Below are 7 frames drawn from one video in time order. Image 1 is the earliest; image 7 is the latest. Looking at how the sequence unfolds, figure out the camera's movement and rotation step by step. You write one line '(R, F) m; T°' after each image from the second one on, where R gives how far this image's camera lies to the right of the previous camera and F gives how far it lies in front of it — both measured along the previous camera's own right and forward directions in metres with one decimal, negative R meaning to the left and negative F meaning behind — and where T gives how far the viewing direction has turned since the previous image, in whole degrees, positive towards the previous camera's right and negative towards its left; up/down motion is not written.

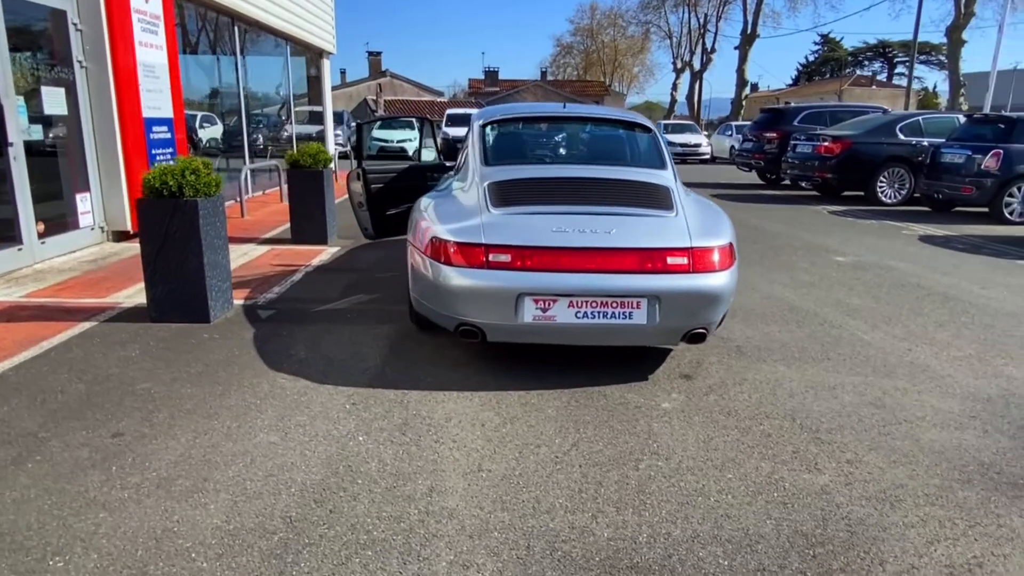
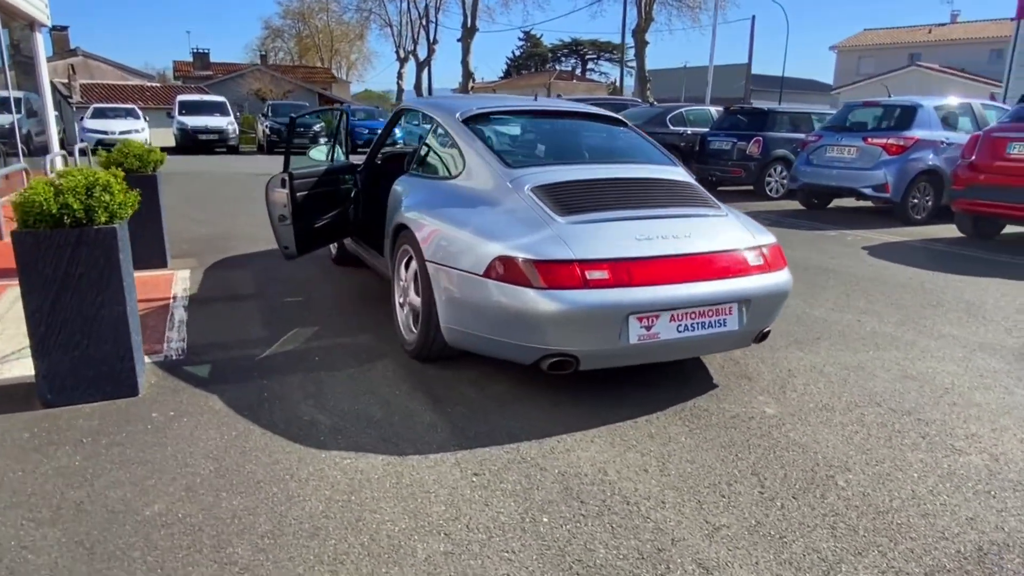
(-1.8, +0.9) m; +22°
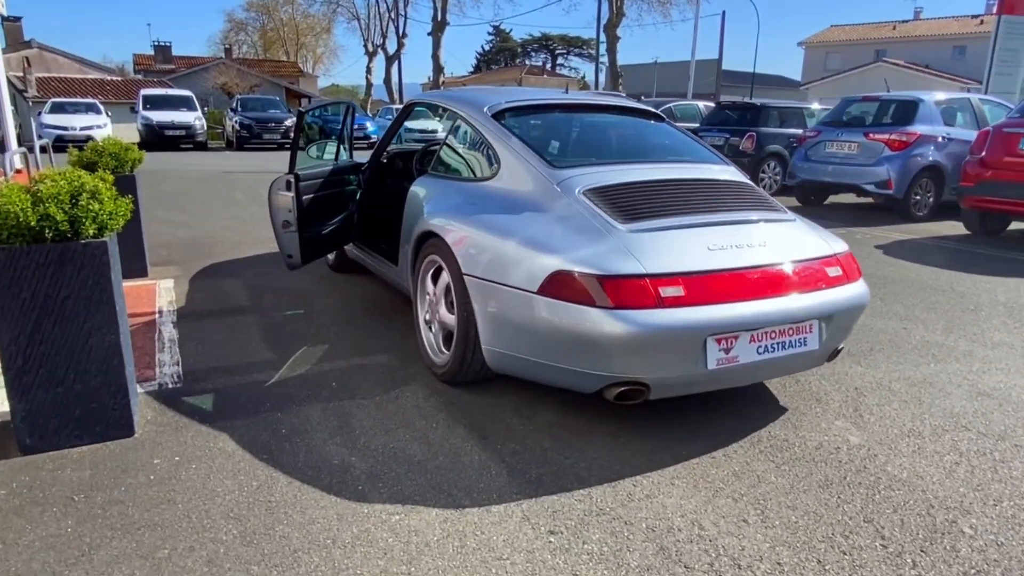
(-0.4, +0.5) m; +3°
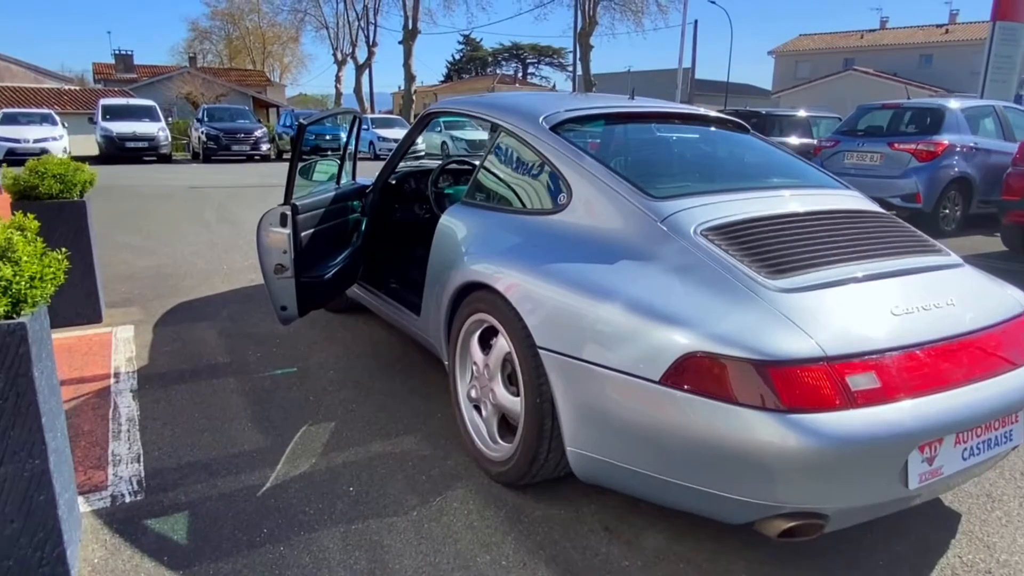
(-0.4, +0.9) m; +2°
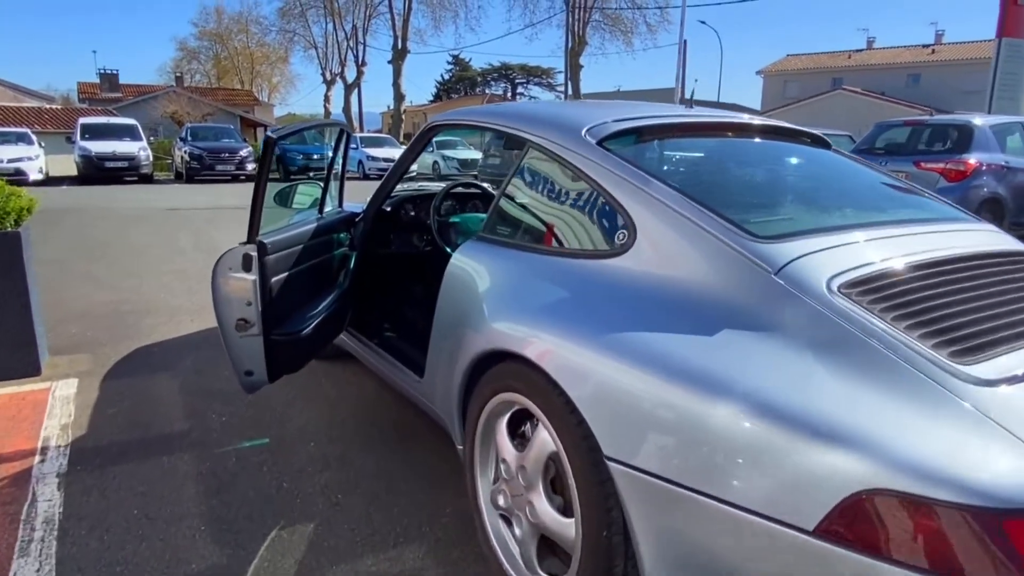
(-0.2, +0.8) m; +1°
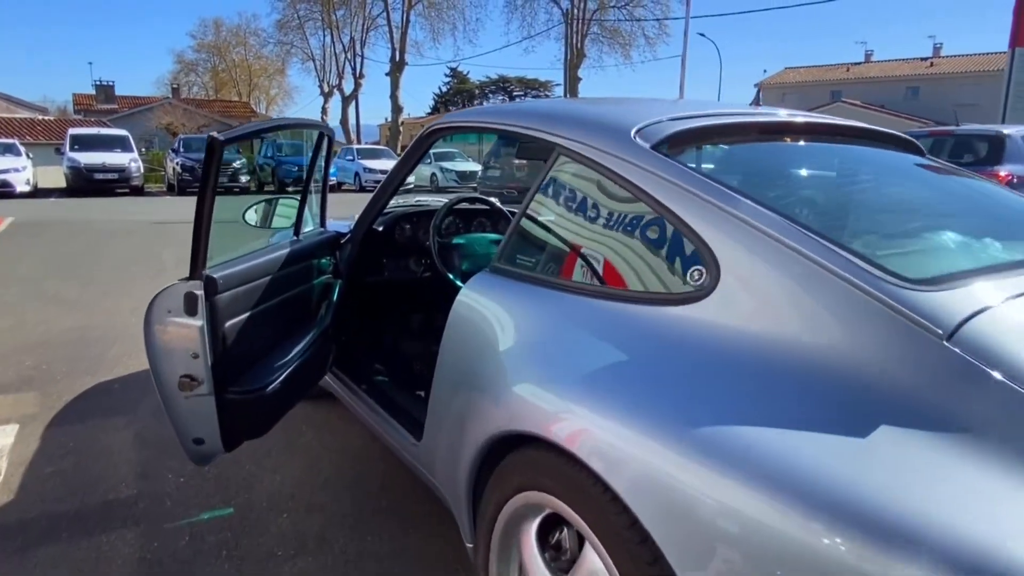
(-0.1, +0.6) m; 0°
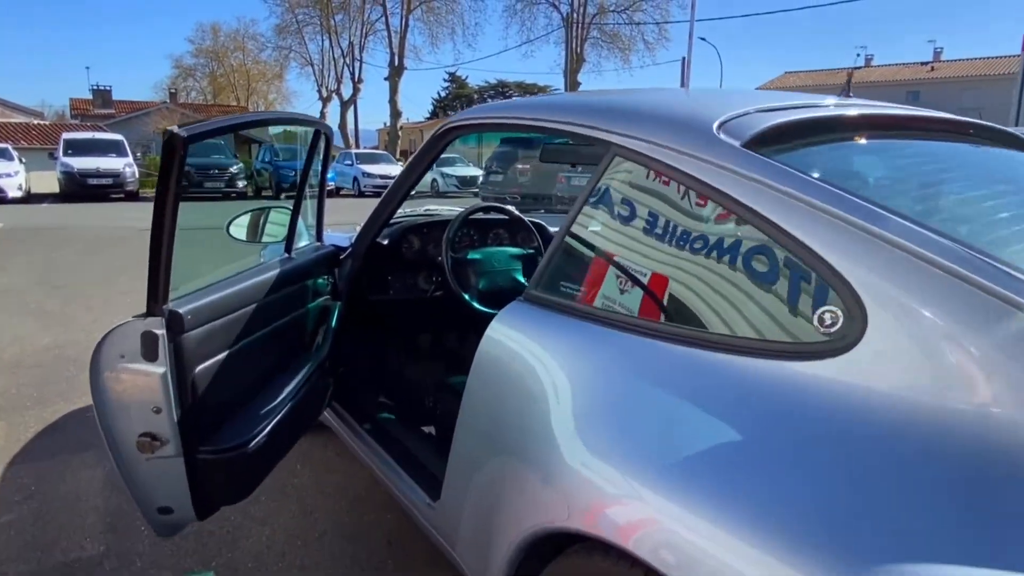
(-0.1, +0.4) m; 0°
